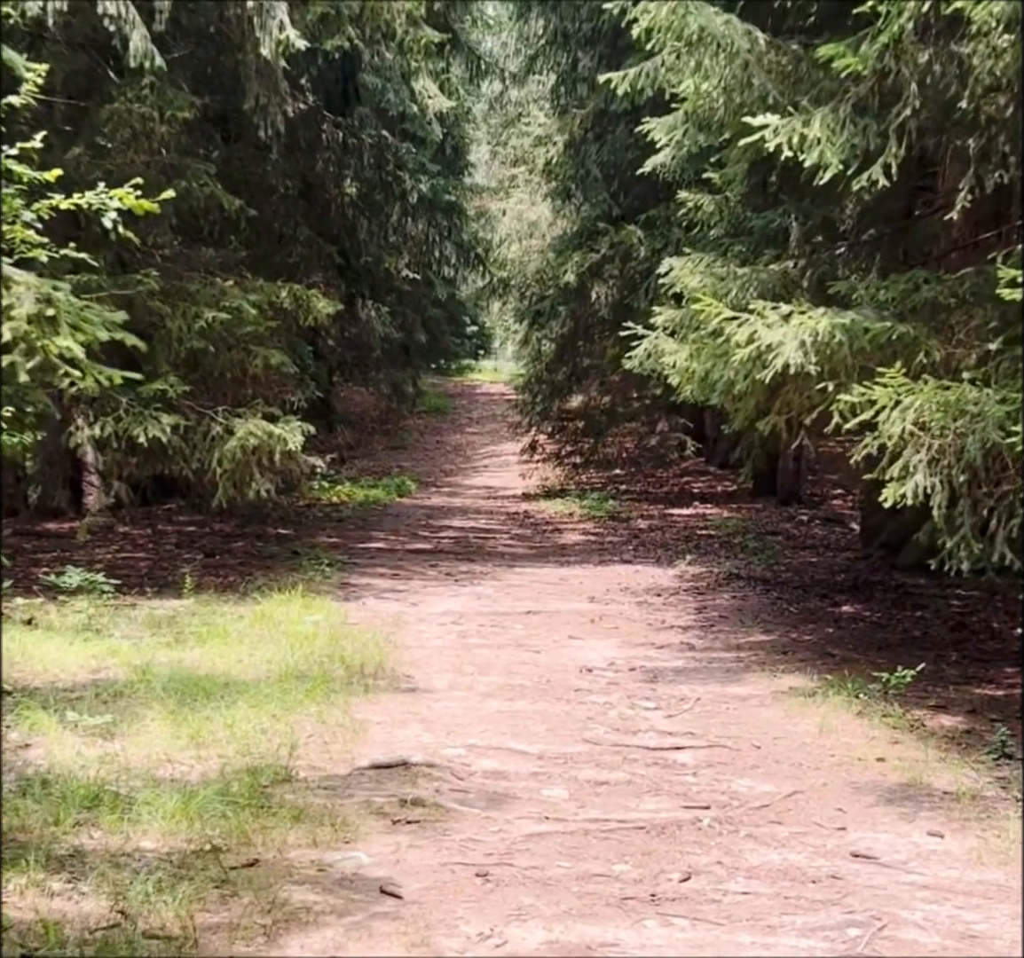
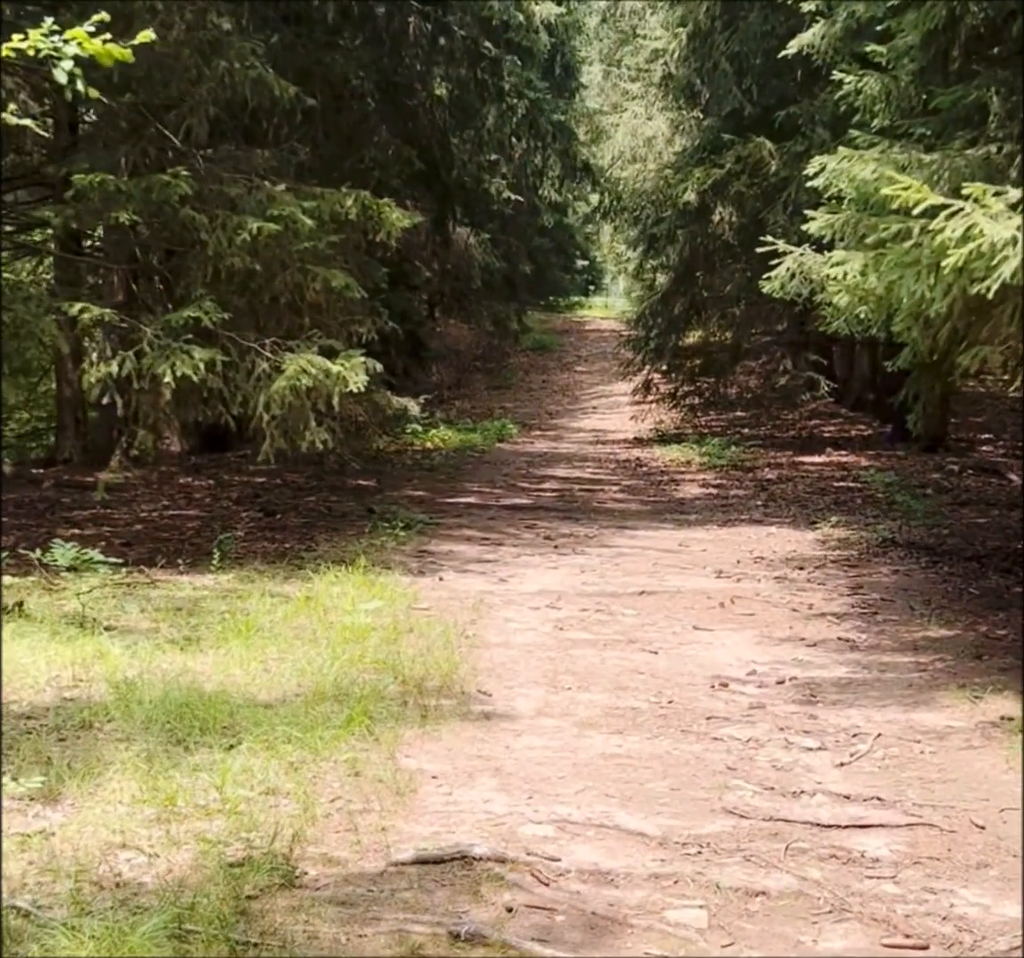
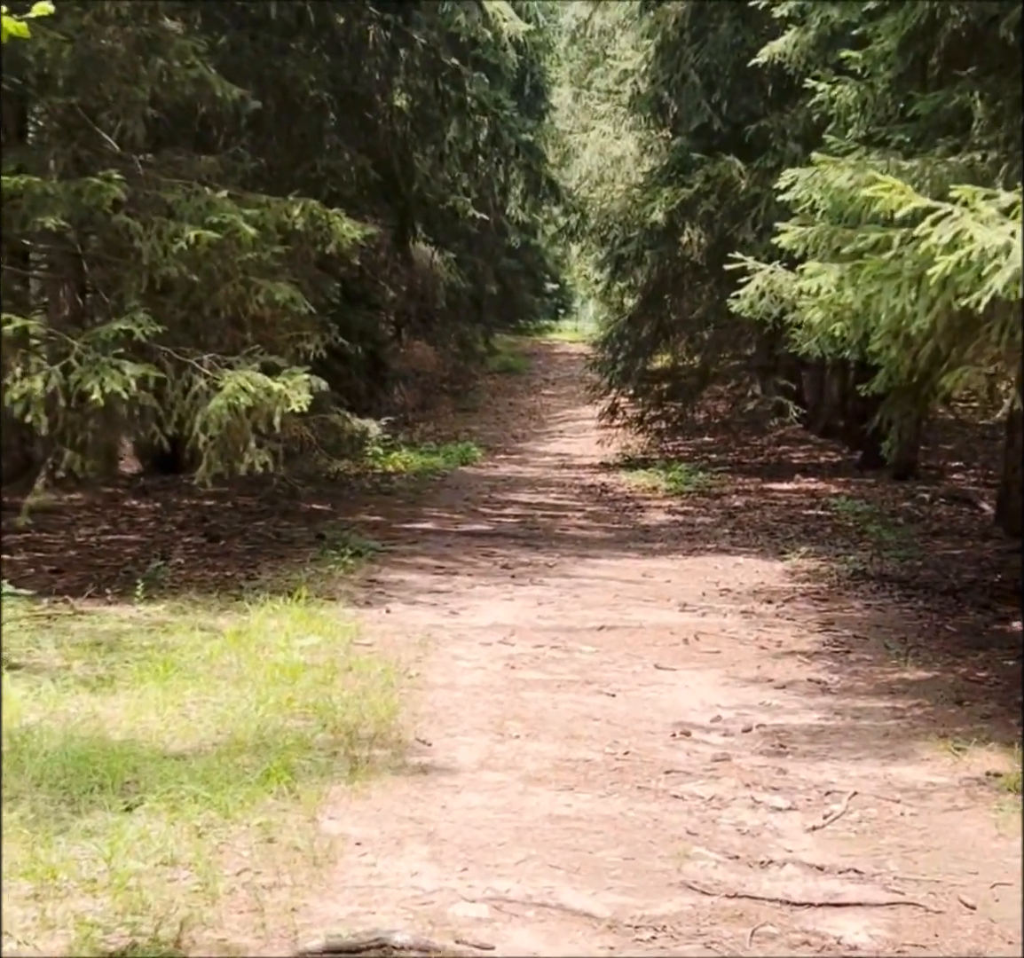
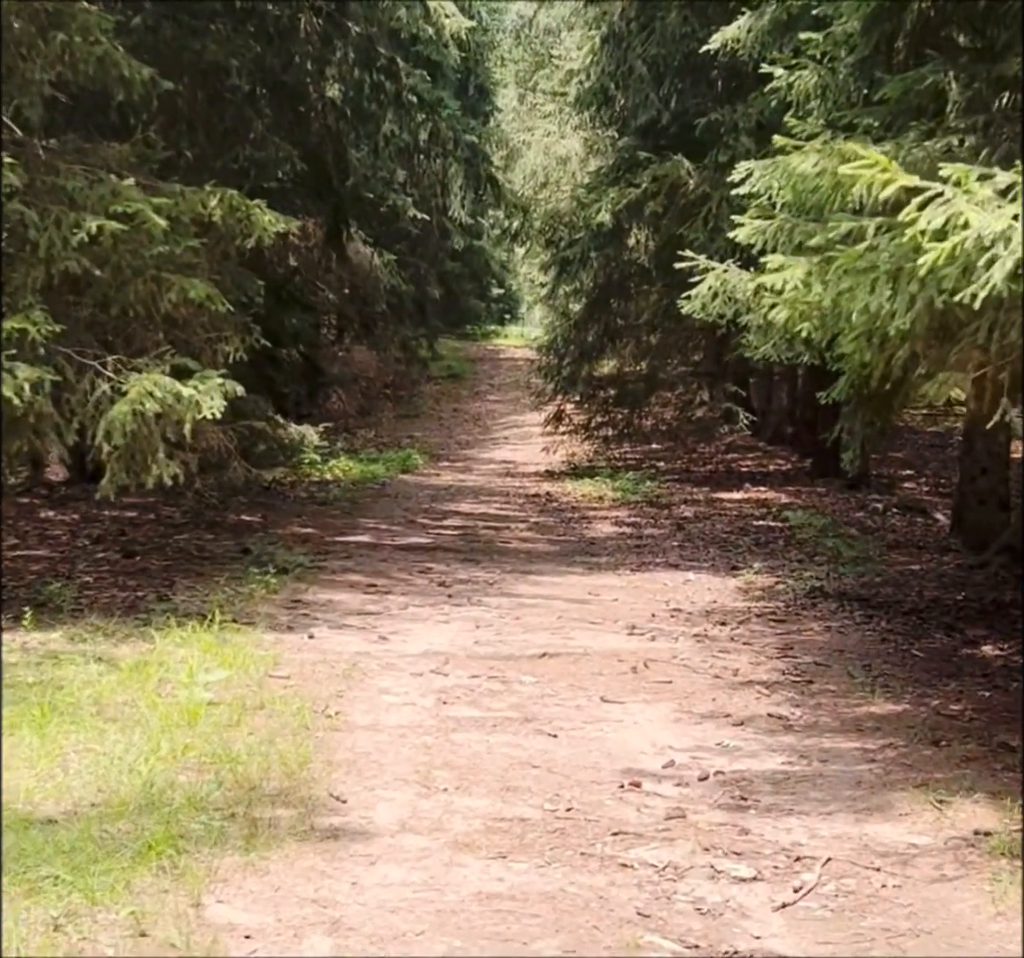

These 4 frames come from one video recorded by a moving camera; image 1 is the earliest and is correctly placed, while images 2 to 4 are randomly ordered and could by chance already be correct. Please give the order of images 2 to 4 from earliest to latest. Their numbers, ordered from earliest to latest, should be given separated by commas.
2, 3, 4
